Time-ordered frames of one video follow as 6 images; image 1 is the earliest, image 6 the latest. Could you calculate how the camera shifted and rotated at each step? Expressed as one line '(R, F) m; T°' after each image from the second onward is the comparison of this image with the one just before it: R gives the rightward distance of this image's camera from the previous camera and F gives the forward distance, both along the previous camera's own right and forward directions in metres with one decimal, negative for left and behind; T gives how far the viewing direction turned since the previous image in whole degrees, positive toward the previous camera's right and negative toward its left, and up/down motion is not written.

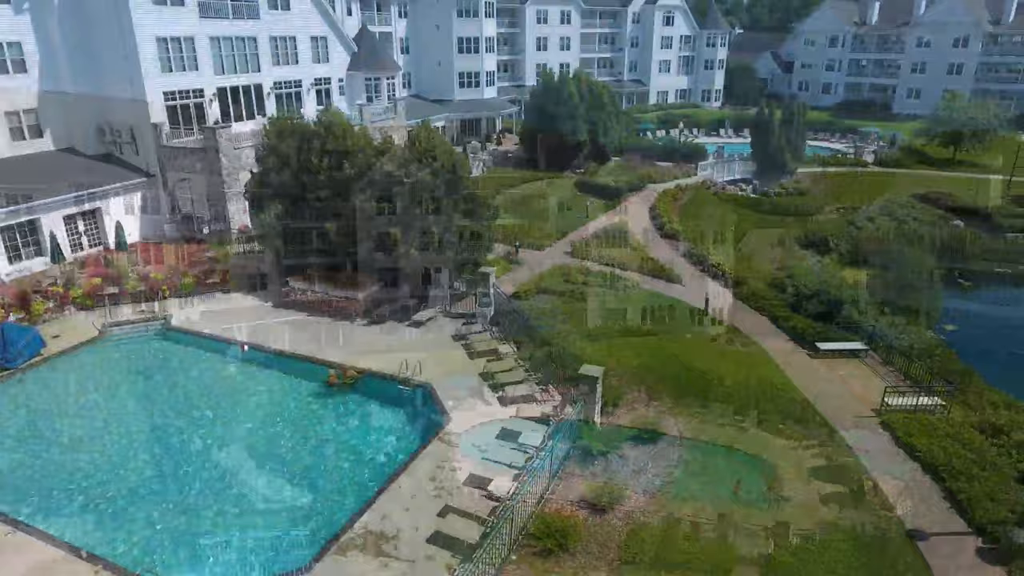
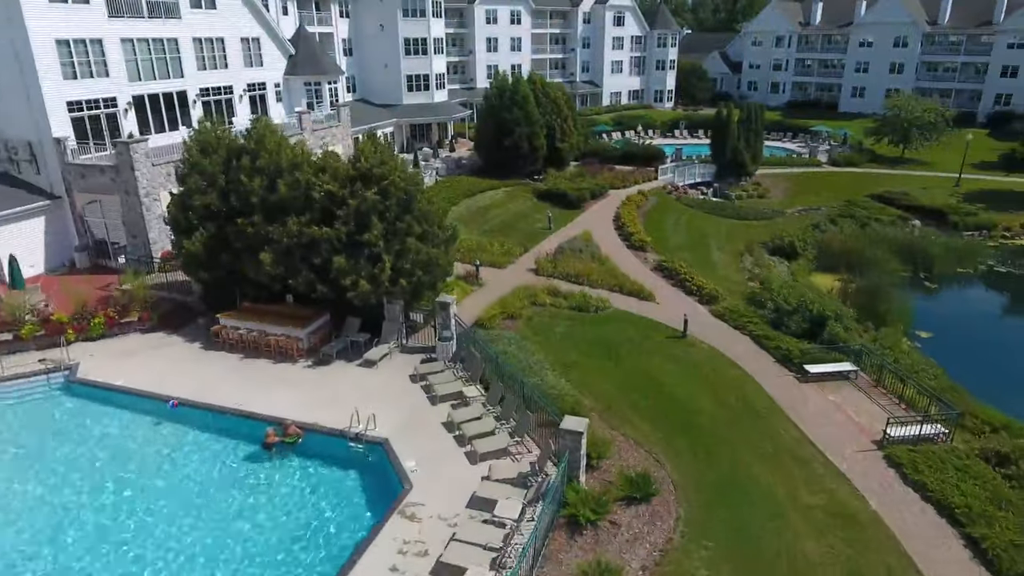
(-0.3, +2.6) m; +4°
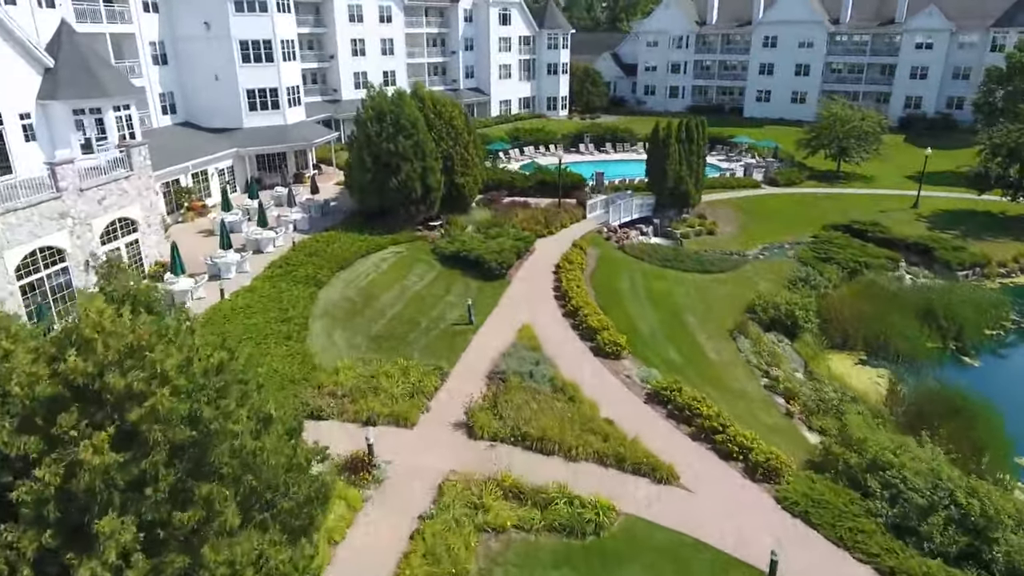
(-0.7, +12.4) m; +11°
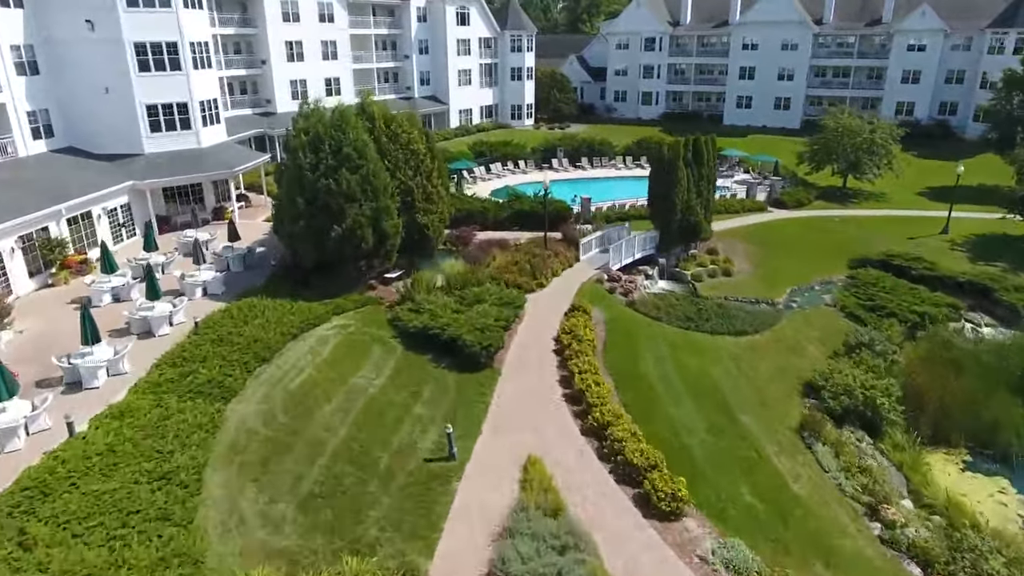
(-1.1, +8.0) m; +4°
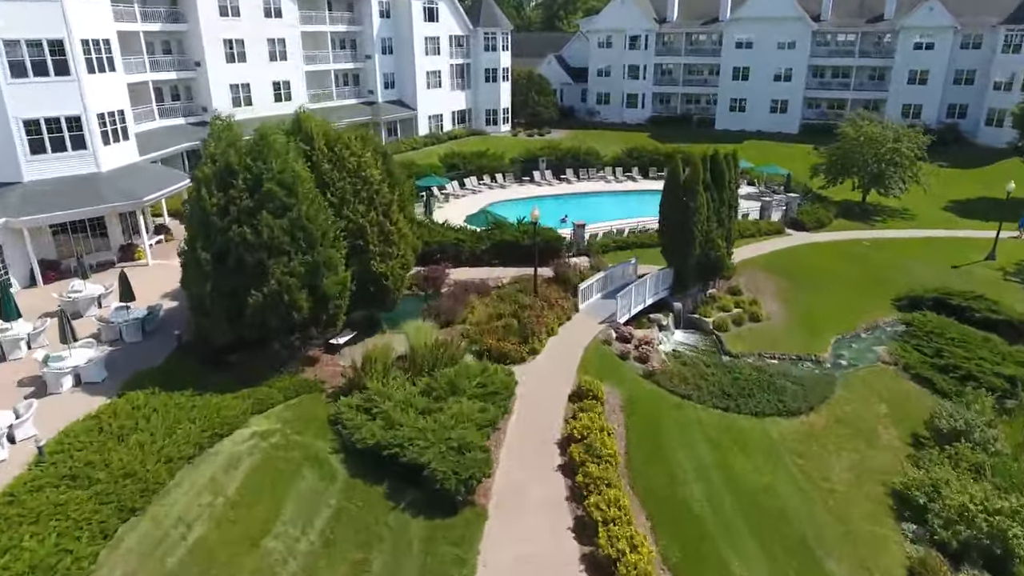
(-0.3, +6.8) m; +2°
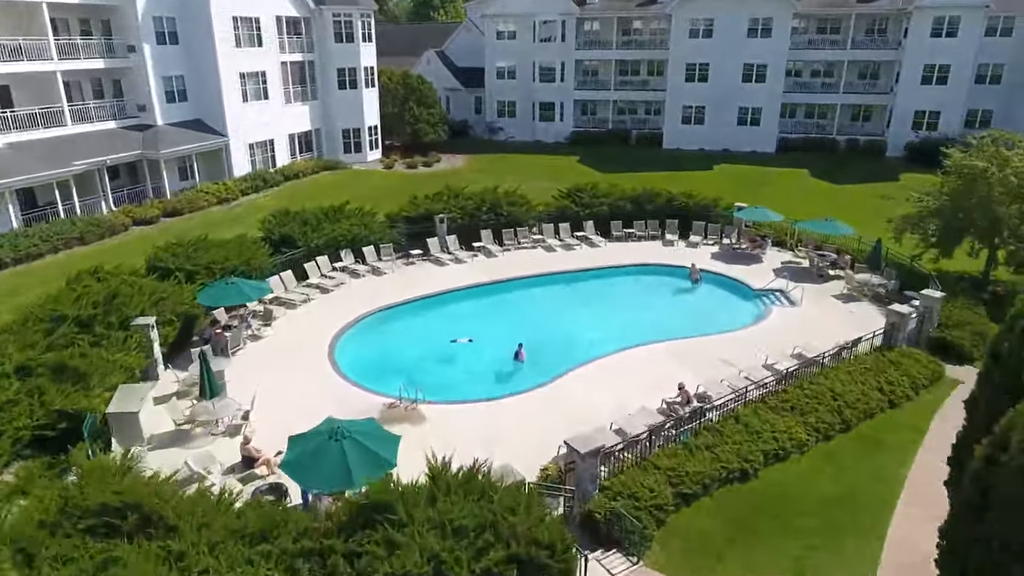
(-0.1, +22.1) m; +11°
